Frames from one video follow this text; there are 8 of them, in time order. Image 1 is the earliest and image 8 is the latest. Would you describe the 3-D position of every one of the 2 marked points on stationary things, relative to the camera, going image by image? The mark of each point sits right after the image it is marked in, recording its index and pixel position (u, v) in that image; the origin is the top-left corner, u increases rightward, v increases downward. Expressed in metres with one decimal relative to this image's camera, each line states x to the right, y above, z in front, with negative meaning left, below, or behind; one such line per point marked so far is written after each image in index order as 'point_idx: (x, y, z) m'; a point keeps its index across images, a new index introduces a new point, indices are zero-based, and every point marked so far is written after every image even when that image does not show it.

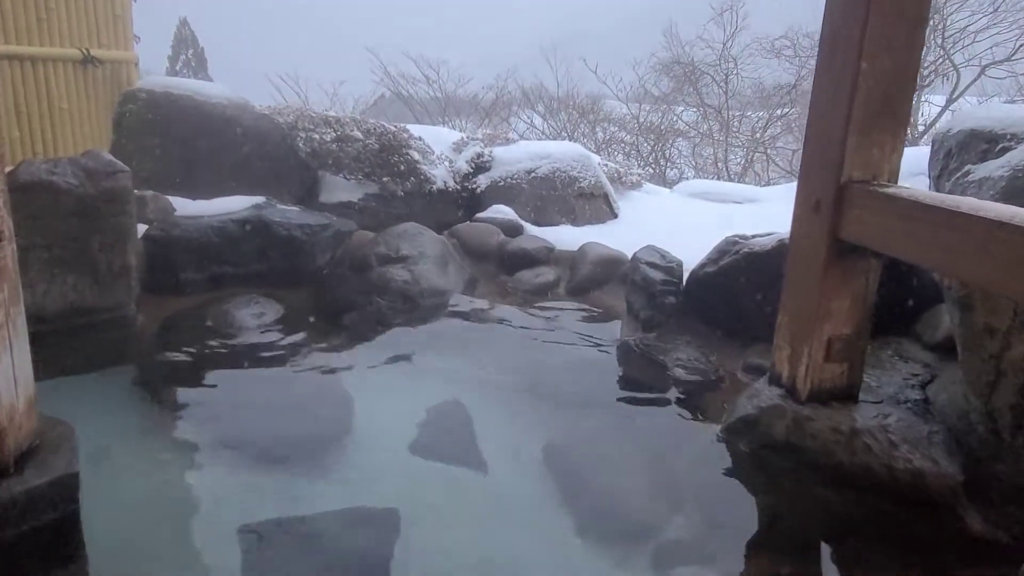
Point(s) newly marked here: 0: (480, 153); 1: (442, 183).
0: (-0.3, +1.1, +5.6) m
1: (-0.6, +0.8, +5.4) m
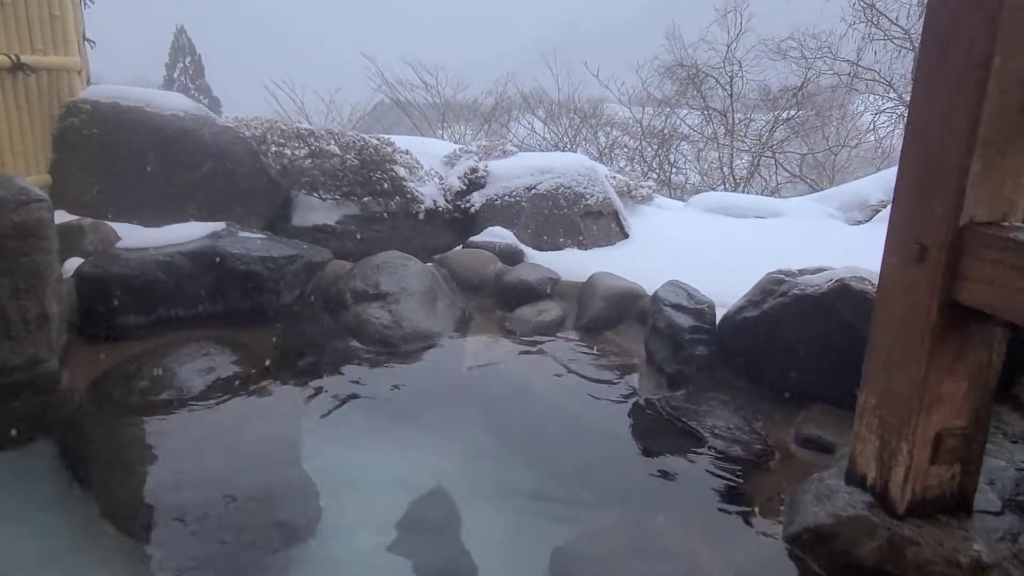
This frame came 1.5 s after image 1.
0: (-0.3, +0.9, +5.0) m
1: (-0.6, +0.6, +4.8) m
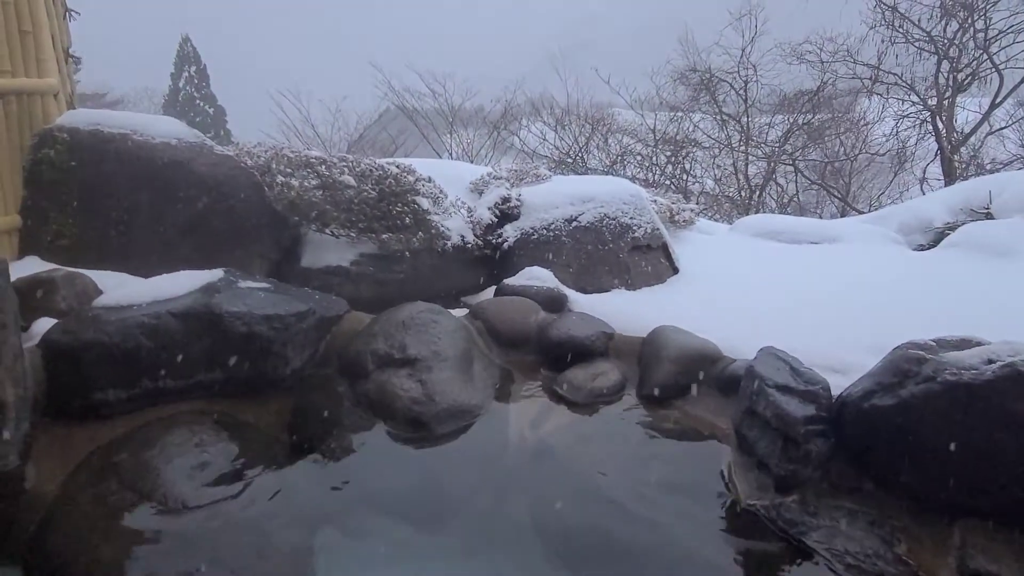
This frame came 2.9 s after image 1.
0: (0.0, +0.6, +4.4) m
1: (-0.3, +0.3, +4.2) m
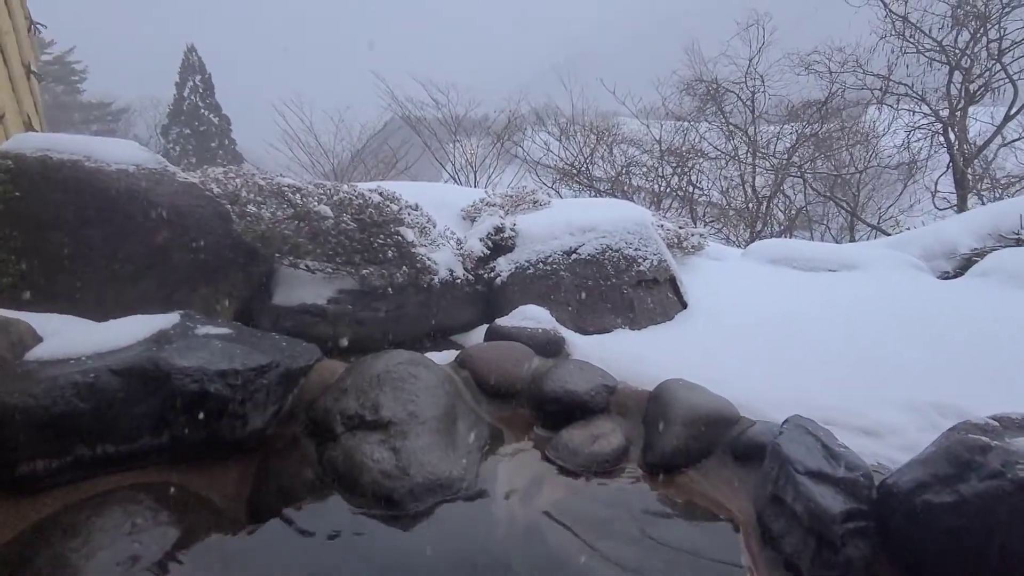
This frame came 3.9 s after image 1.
0: (-0.1, +0.4, +4.1) m
1: (-0.4, +0.1, +3.9) m
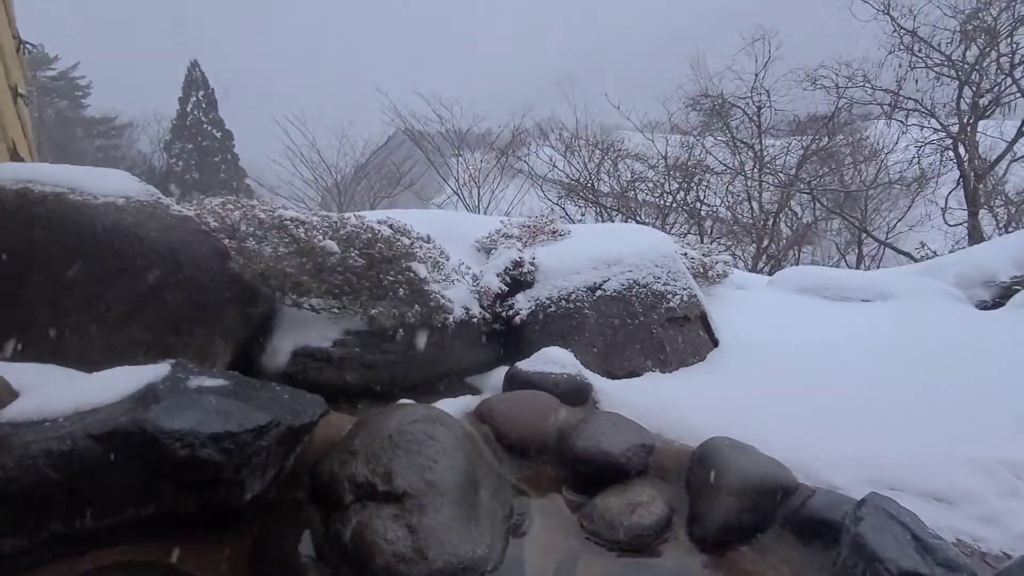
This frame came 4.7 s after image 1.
0: (0.0, +0.2, +3.8) m
1: (-0.3, -0.1, +3.6) m
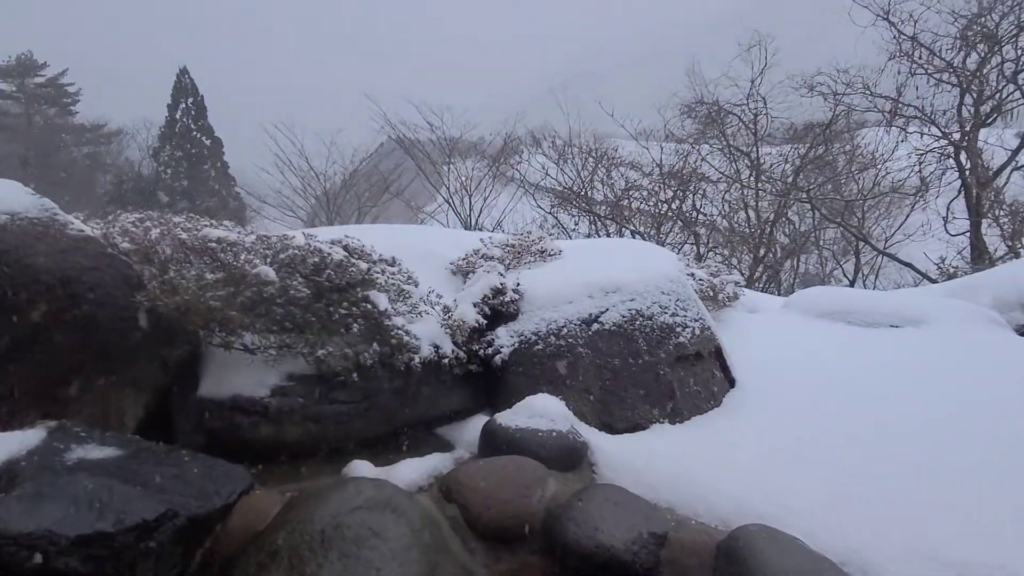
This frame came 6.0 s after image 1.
0: (-0.1, 0.0, +3.2) m
1: (-0.3, -0.3, +3.0) m
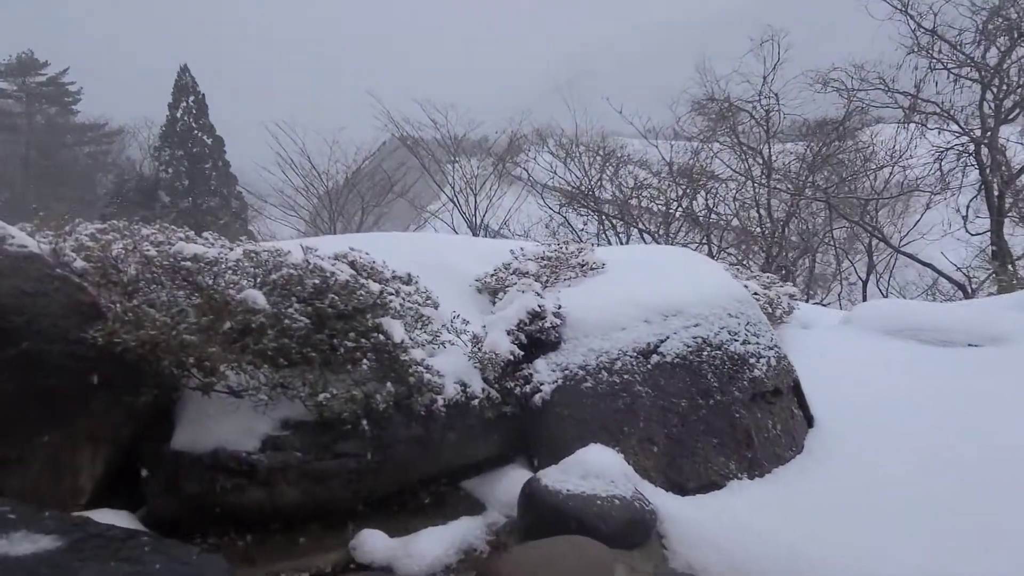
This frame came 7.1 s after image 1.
0: (+0.1, -0.1, +2.6) m
1: (-0.2, -0.4, +2.4) m
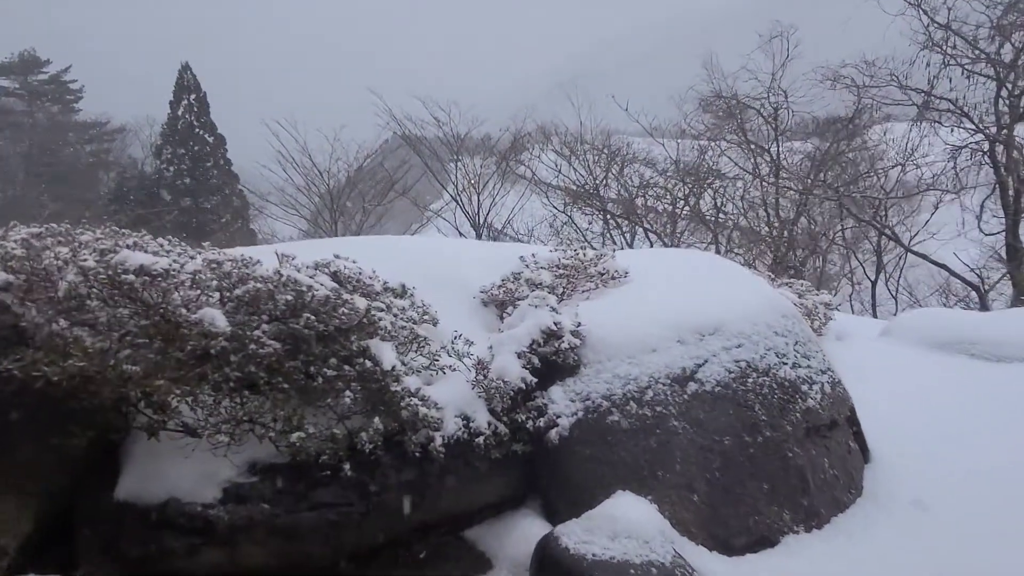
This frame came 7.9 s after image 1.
0: (+0.1, -0.1, +2.3) m
1: (-0.2, -0.4, +2.1) m
